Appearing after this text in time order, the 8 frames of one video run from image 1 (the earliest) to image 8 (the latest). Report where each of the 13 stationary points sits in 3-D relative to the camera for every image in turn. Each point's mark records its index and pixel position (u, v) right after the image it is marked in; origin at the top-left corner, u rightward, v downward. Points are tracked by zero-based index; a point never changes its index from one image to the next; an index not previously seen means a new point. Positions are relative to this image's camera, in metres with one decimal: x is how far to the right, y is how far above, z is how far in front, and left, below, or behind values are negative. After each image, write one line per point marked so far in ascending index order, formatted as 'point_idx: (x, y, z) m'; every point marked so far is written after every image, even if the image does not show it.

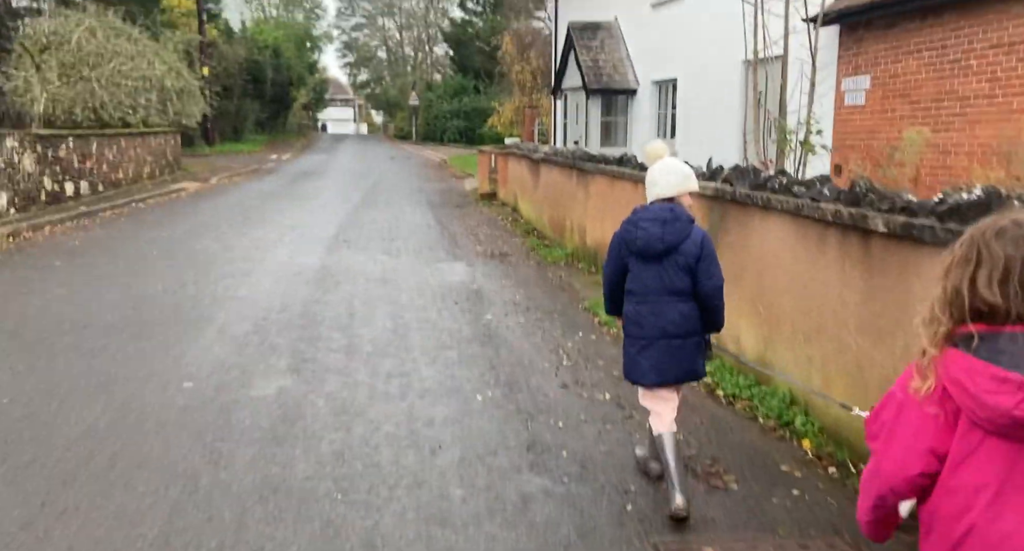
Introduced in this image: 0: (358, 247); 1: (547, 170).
0: (-2.2, +0.4, +10.6) m
1: (+0.5, +1.7, +11.8) m
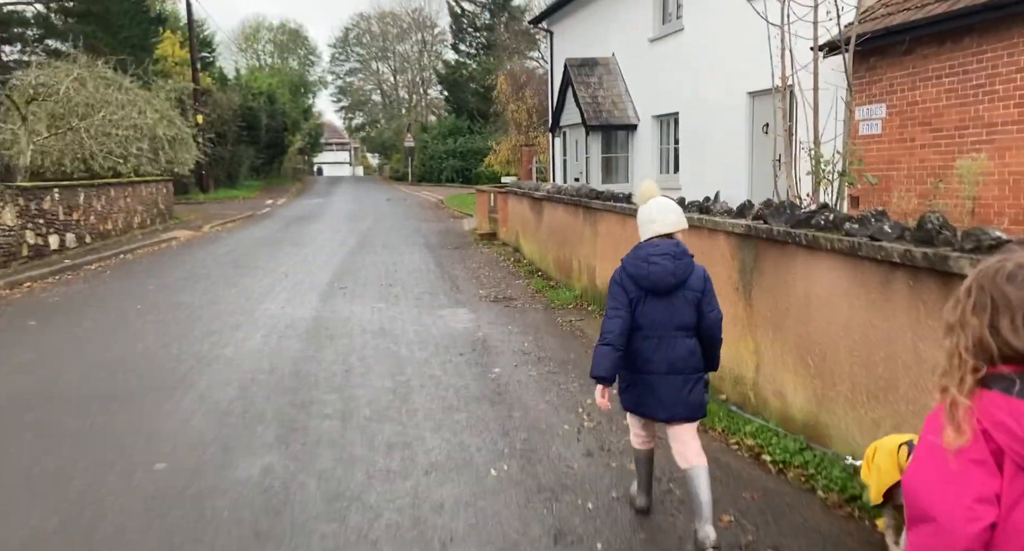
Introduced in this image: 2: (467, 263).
0: (-2.1, -0.3, +10.1) m
1: (+0.6, +1.0, +11.3) m
2: (-0.8, +0.3, +13.7) m
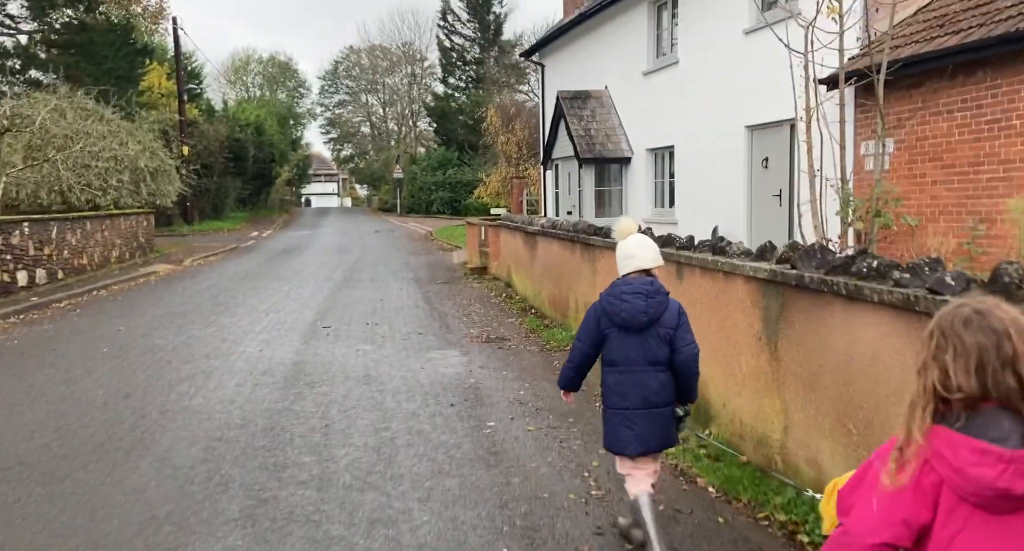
0: (-2.2, -0.8, +9.5) m
1: (+0.5, +0.5, +10.9) m
2: (-1.0, -0.4, +13.2) m
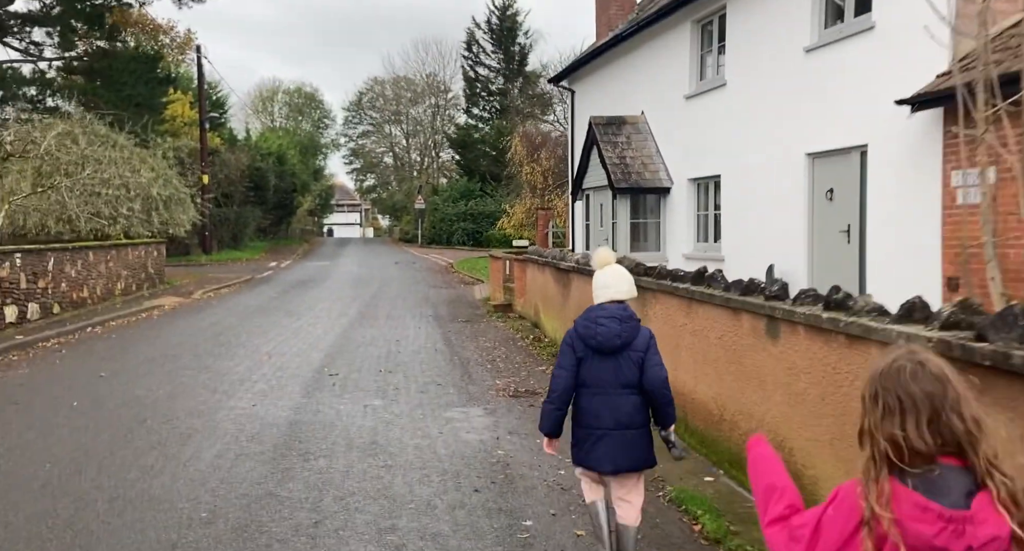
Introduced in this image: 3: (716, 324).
0: (-1.9, -1.2, +8.3) m
1: (+0.9, -0.1, +9.7) m
2: (-0.5, -1.0, +12.0) m
3: (+1.4, -0.3, +5.3) m
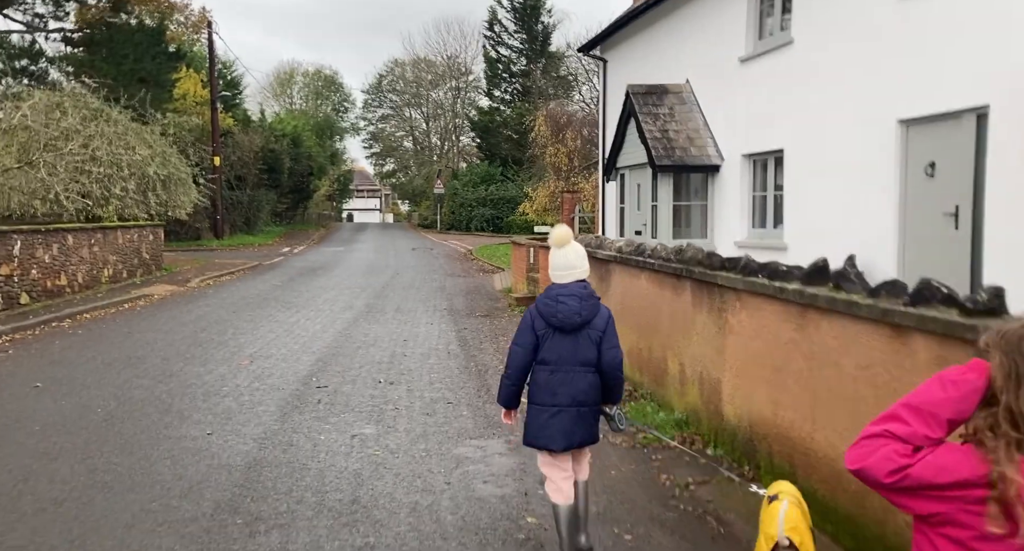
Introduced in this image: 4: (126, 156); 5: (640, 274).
0: (-1.6, -1.2, +6.7) m
1: (+1.2, 0.0, +7.9) m
2: (-0.2, -0.9, +10.3) m
3: (+1.6, -0.3, +3.5) m
4: (-9.6, +3.0, +18.5) m
5: (+1.2, 0.0, +7.1) m
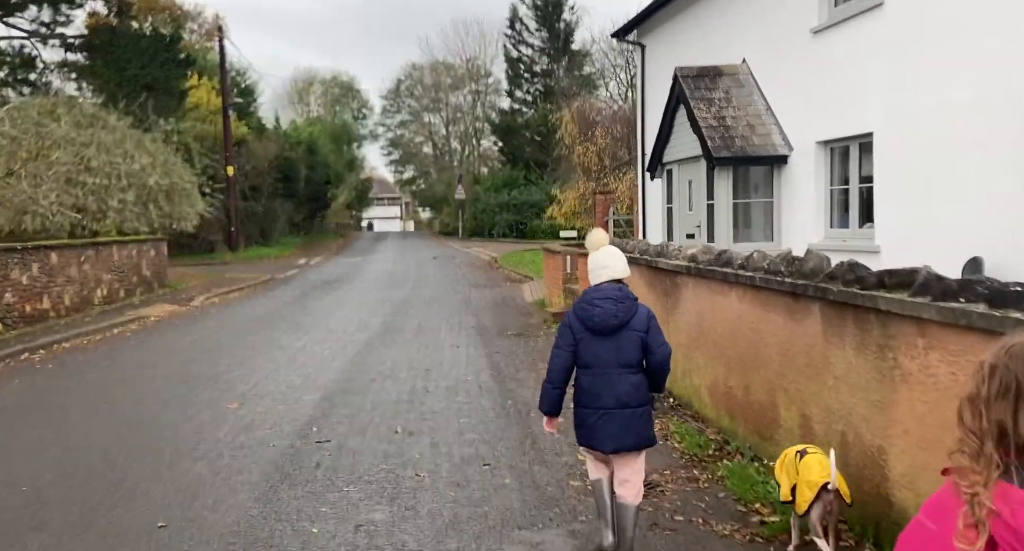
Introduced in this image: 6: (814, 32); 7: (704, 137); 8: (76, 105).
0: (-1.2, -1.3, +5.1) m
1: (+1.6, -0.1, +6.3) m
2: (+0.3, -1.1, +8.7) m
3: (+1.9, -0.4, +1.9) m
4: (-9.0, +2.6, +17.2) m
5: (+1.6, -0.1, +5.5) m
6: (+4.1, +3.3, +10.1) m
7: (+2.9, +2.1, +11.1) m
8: (-9.9, +3.9, +16.9) m
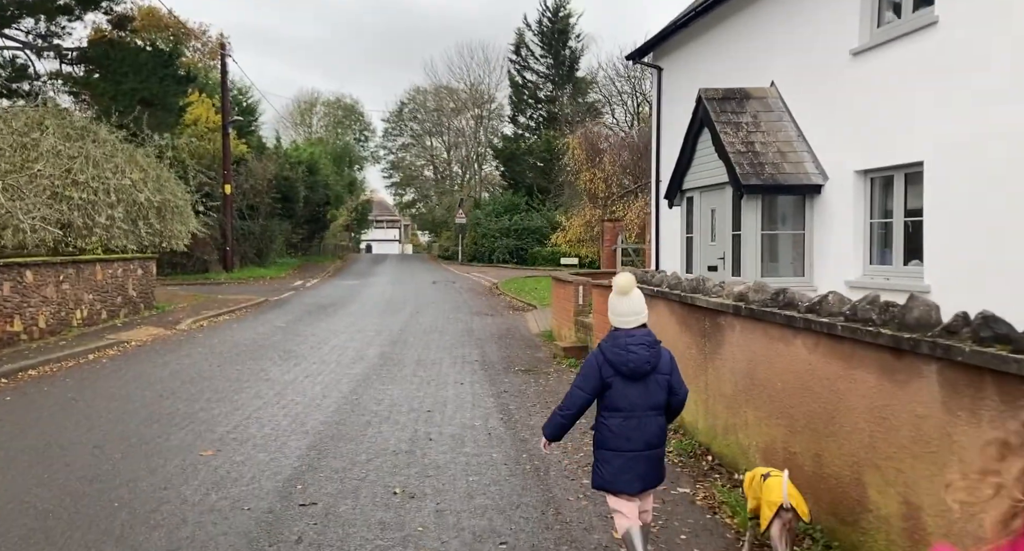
0: (-1.1, -1.5, +4.2) m
1: (+1.7, -0.4, +5.4) m
2: (+0.5, -1.4, +7.8) m
3: (+2.1, -0.6, +1.0) m
4: (-8.8, +2.1, +16.4) m
5: (+1.8, -0.4, +4.6) m
6: (+4.3, +2.8, +9.4) m
7: (+3.1, +1.6, +10.4) m
8: (-9.7, +3.5, +16.1) m
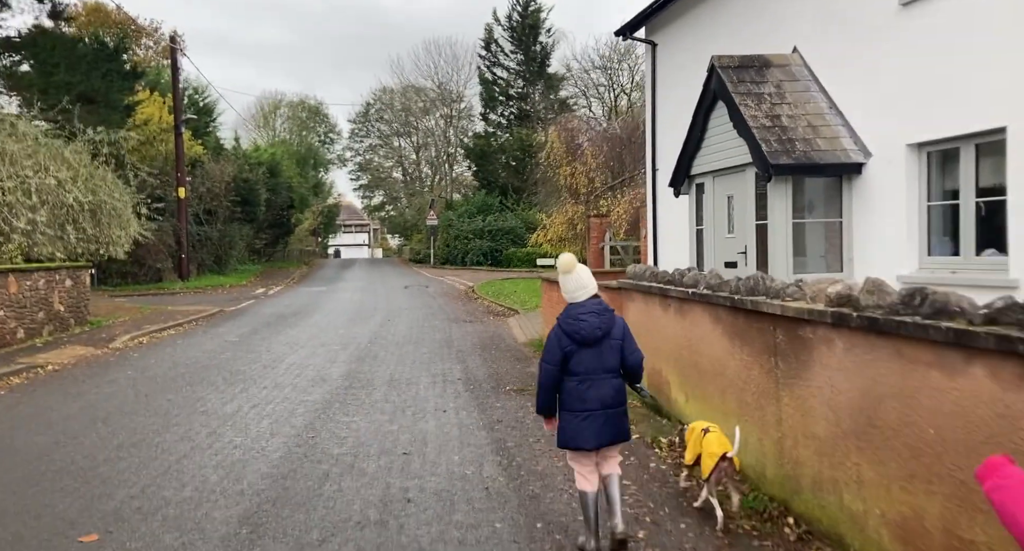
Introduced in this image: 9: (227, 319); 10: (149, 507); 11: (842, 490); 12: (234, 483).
0: (-1.0, -1.6, +2.5) m
1: (+1.8, -0.4, +3.8) m
2: (+0.4, -1.4, +6.1) m
3: (+2.3, -0.5, -0.6) m
4: (-9.2, +1.9, +14.4) m
5: (+1.9, -0.4, +3.0) m
6: (+4.1, +2.9, +7.9) m
7: (+2.9, +1.6, +8.8) m
8: (-10.2, +3.2, +14.1) m
9: (-7.0, -1.1, +18.3) m
10: (-2.4, -1.5, +4.8) m
11: (+1.8, -1.2, +4.0) m
12: (-2.0, -1.5, +5.3) m
